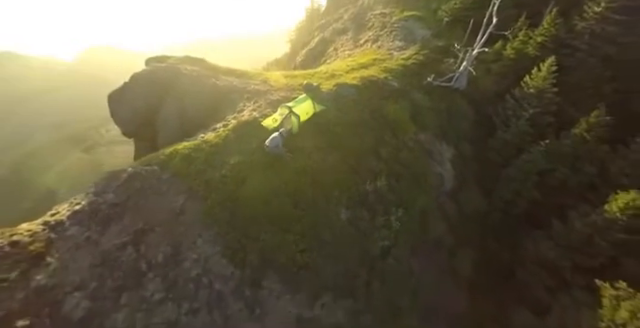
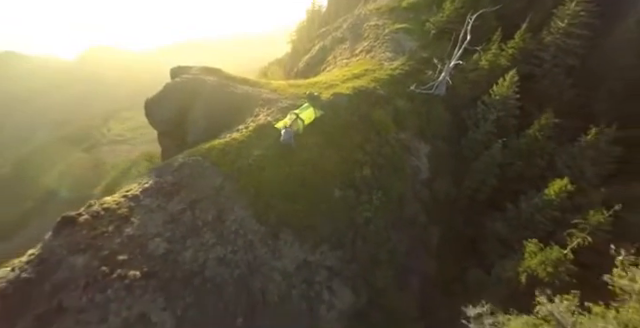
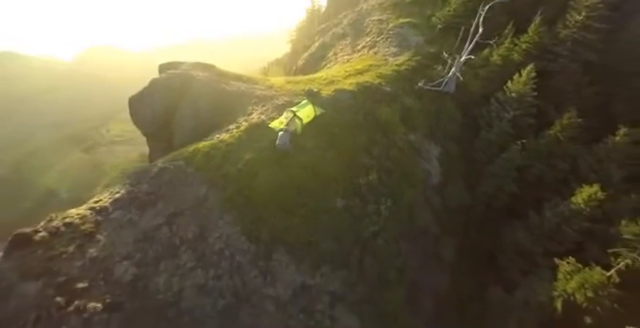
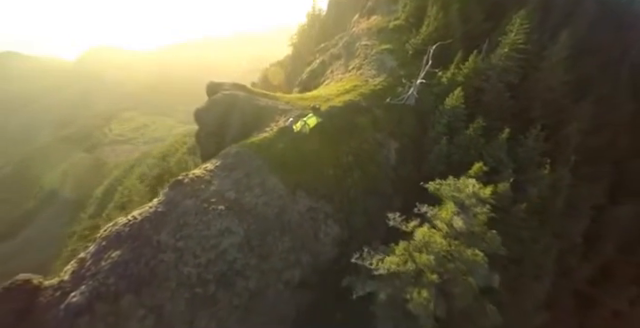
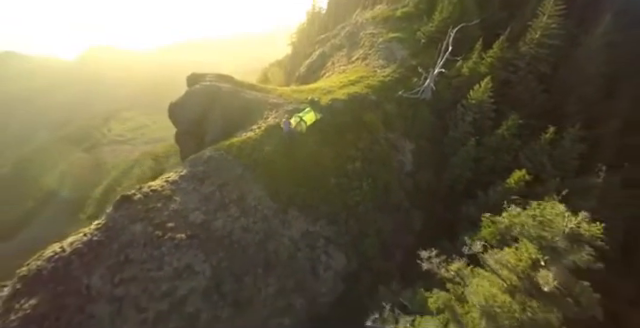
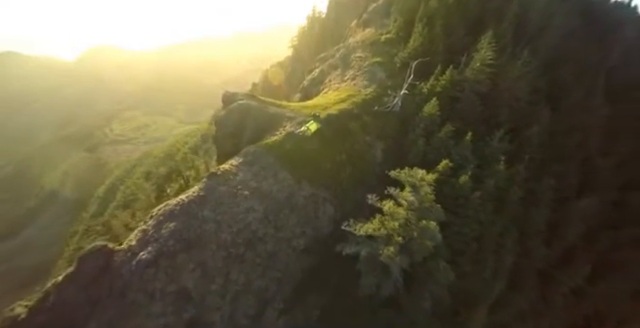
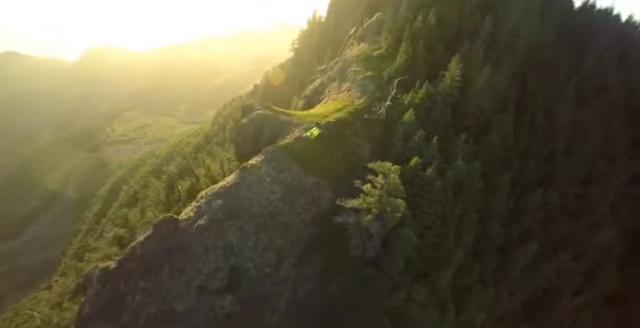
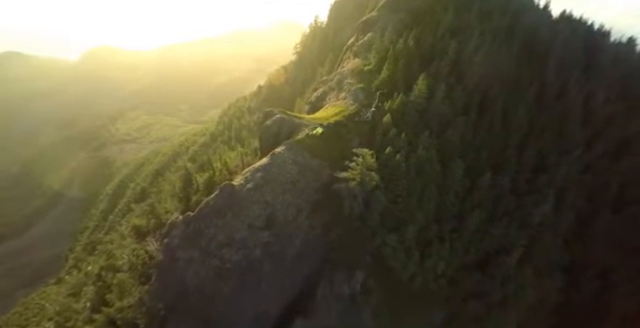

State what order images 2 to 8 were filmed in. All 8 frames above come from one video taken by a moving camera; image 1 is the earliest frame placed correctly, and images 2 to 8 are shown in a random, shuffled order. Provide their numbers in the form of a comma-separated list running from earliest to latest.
3, 2, 5, 4, 6, 7, 8
